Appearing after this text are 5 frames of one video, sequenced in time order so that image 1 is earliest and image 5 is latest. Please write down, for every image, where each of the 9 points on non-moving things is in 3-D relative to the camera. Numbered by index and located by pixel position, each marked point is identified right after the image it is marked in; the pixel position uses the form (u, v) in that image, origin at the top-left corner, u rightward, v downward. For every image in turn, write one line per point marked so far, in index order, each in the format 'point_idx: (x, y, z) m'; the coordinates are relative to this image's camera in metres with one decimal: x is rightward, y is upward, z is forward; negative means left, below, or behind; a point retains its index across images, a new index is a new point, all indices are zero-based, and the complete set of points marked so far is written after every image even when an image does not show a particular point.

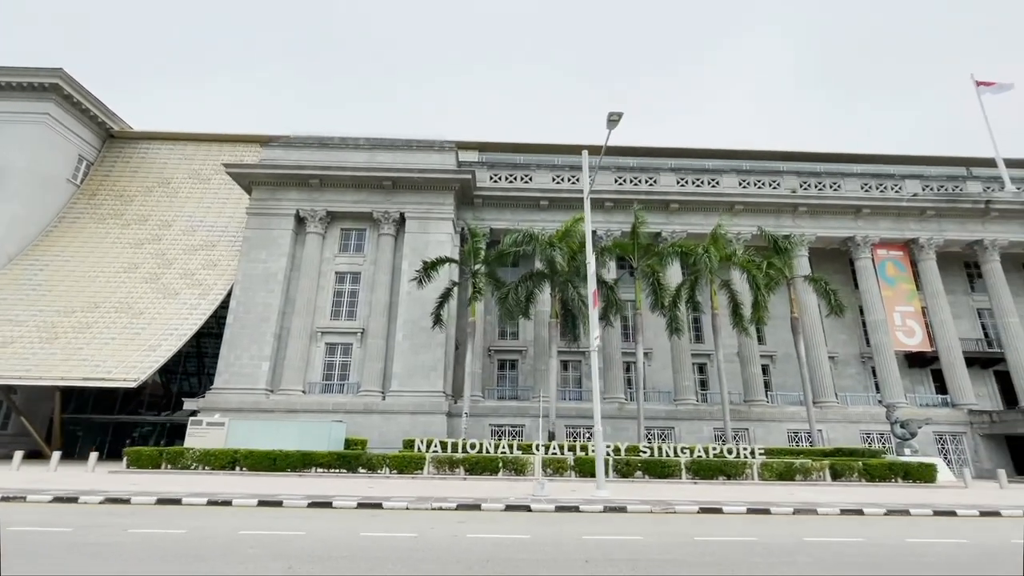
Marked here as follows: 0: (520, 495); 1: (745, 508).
0: (+0.2, -5.2, +12.2) m
1: (+5.3, -5.1, +11.2) m
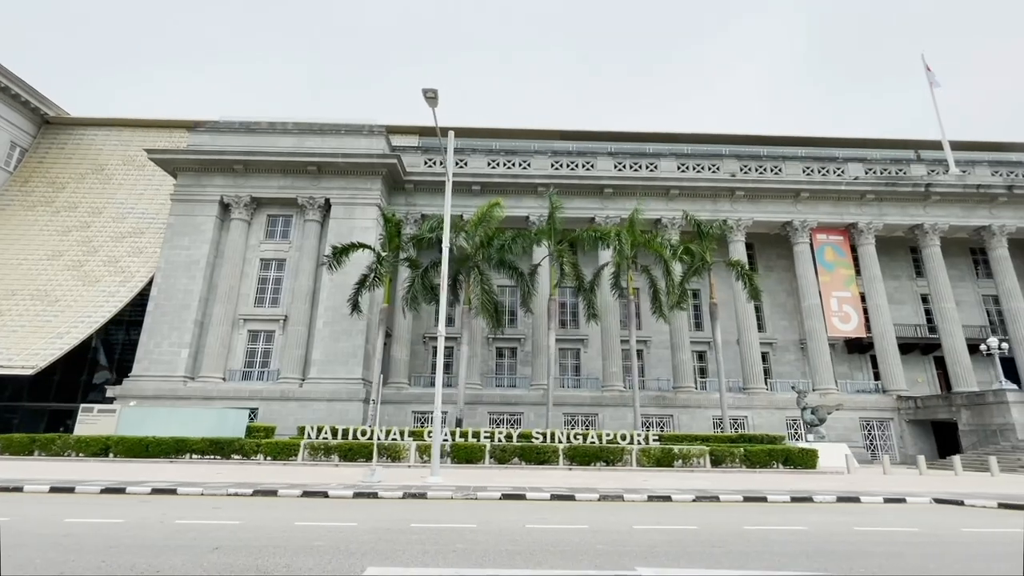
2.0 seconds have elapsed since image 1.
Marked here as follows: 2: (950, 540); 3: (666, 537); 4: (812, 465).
0: (-4.3, -4.8, +12.0) m
1: (+0.8, -4.7, +11.1) m
2: (+6.6, -3.8, +7.3) m
3: (+2.2, -3.7, +7.1) m
4: (+10.9, -6.5, +17.5) m
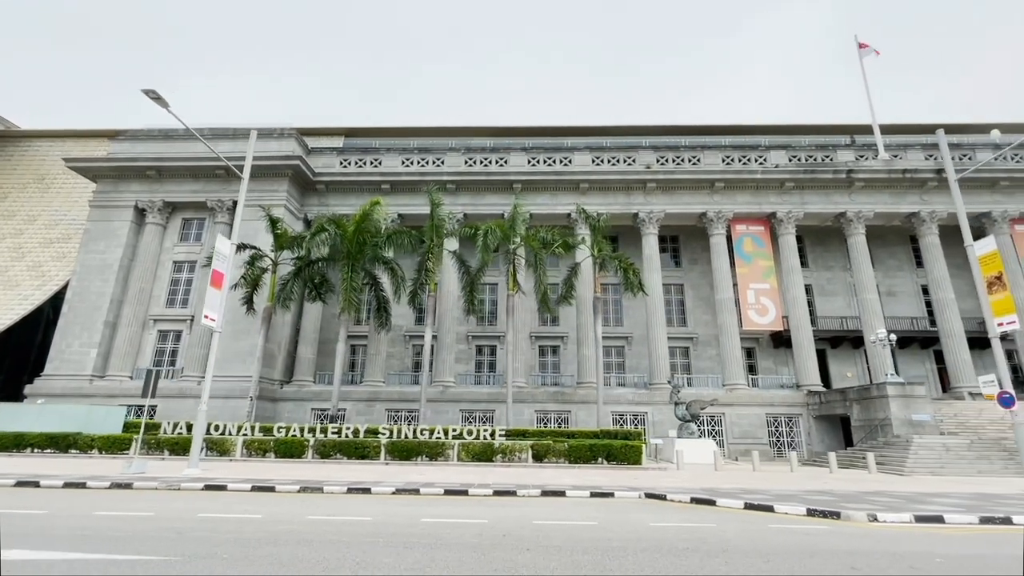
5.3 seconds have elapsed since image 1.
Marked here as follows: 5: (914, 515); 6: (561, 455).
0: (-11.0, -4.8, +12.4) m
1: (-6.0, -4.6, +11.2) m
2: (-0.5, -3.6, +7.1) m
3: (-4.8, -3.5, +7.1) m
4: (+4.4, -6.2, +17.1) m
5: (+6.8, -3.9, +8.2) m
6: (+1.8, -6.0, +17.2) m
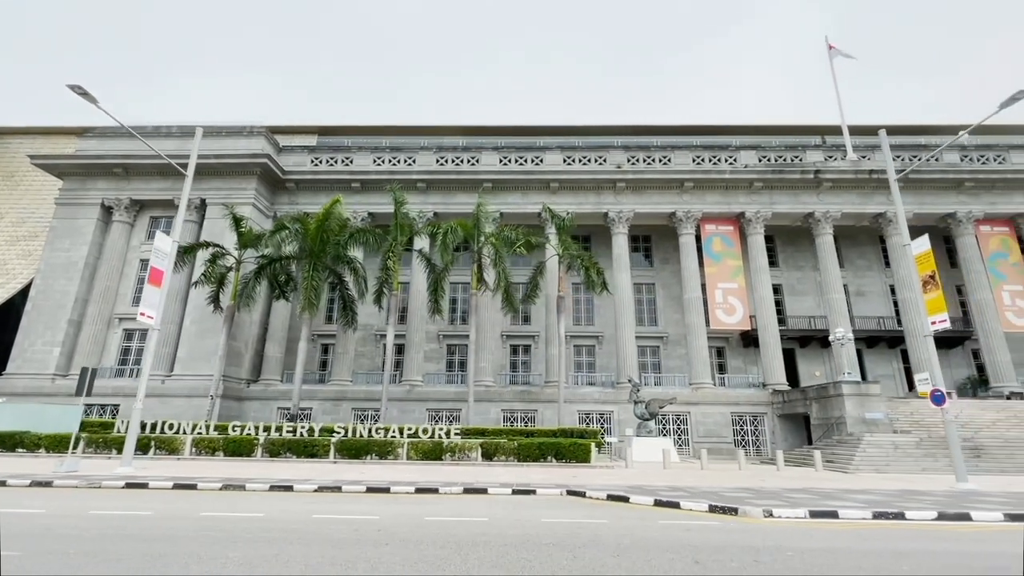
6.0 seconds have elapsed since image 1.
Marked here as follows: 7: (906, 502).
0: (-12.8, -4.7, +12.3) m
1: (-7.8, -4.5, +11.1) m
2: (-2.2, -3.5, +7.1) m
3: (-6.5, -3.5, +7.1) m
4: (+2.6, -6.1, +17.1) m
5: (+5.1, -3.8, +8.3) m
6: (0.0, -5.9, +17.2) m
7: (+7.6, -4.1, +9.3) m
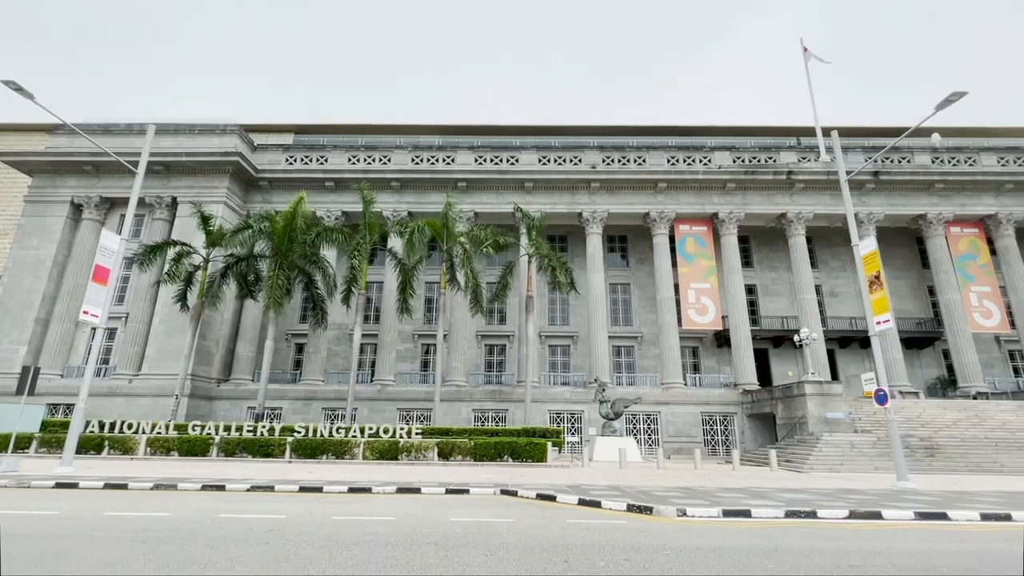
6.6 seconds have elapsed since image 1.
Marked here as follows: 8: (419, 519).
0: (-14.3, -4.6, +12.2) m
1: (-9.2, -4.5, +11.0) m
2: (-3.7, -3.5, +7.0) m
3: (-8.0, -3.4, +7.0) m
4: (+1.1, -6.1, +17.1) m
5: (+3.6, -3.8, +8.3) m
6: (-1.6, -5.9, +17.2) m
7: (+6.1, -4.1, +9.3) m
8: (-1.4, -3.7, +7.7) m
